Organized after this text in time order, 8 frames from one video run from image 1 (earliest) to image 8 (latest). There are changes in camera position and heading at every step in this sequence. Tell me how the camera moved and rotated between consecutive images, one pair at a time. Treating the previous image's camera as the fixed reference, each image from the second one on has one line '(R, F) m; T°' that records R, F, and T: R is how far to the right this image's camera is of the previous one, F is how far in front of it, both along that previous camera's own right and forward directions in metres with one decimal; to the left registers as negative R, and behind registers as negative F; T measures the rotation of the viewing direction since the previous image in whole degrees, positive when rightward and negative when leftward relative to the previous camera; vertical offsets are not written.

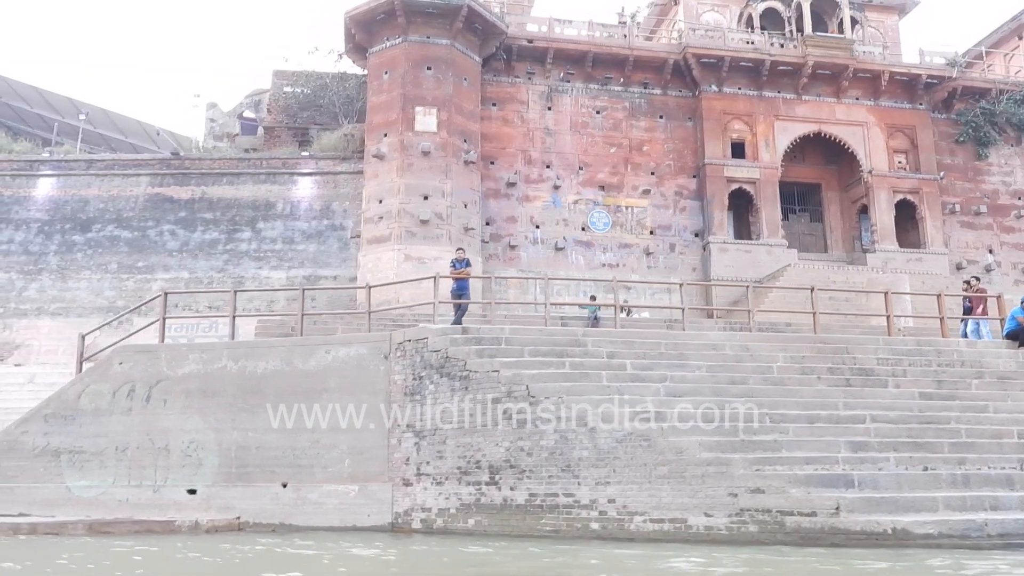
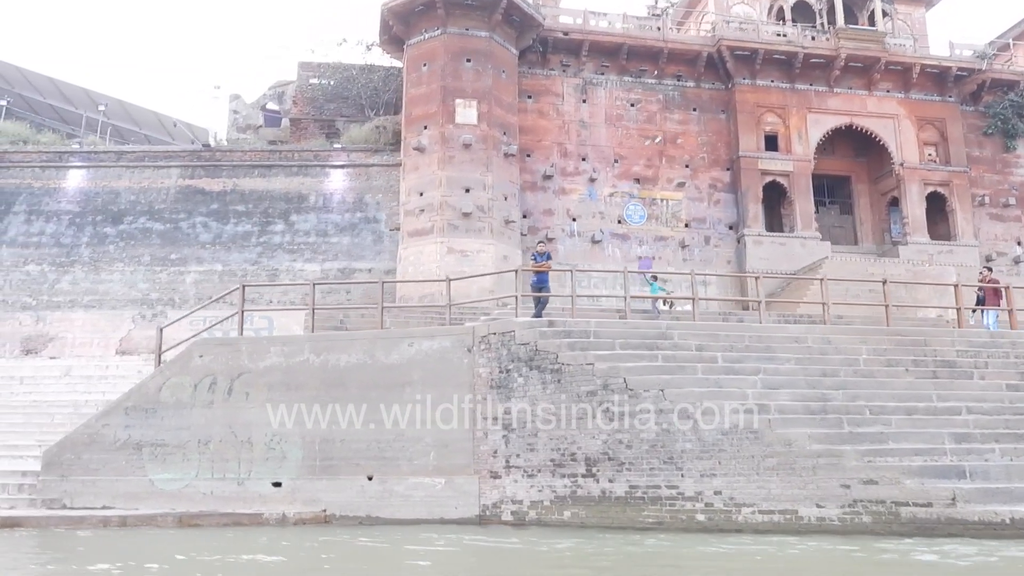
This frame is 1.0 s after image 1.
(-0.8, 0.0) m; +1°
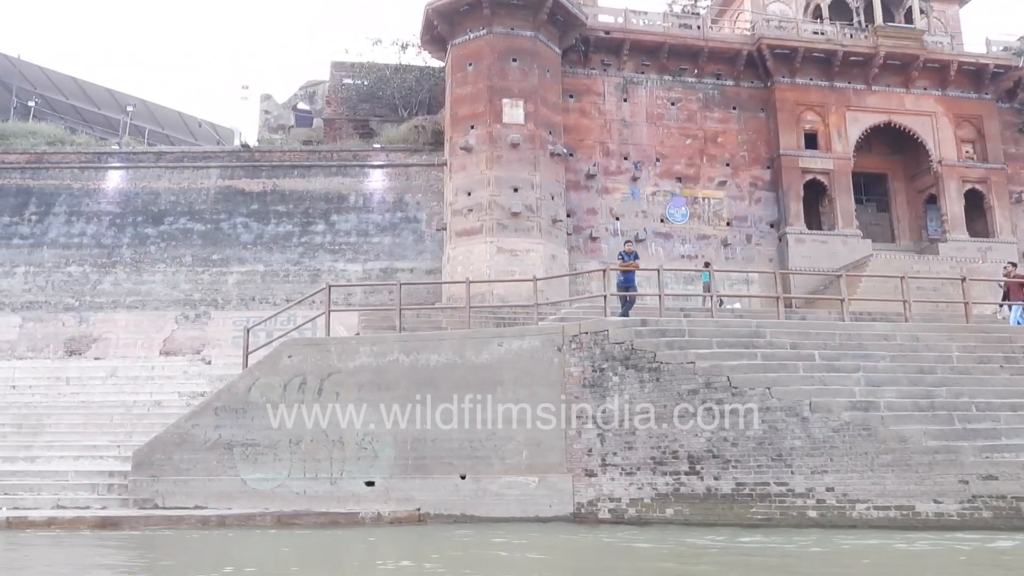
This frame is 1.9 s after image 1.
(-0.8, 0.0) m; 0°
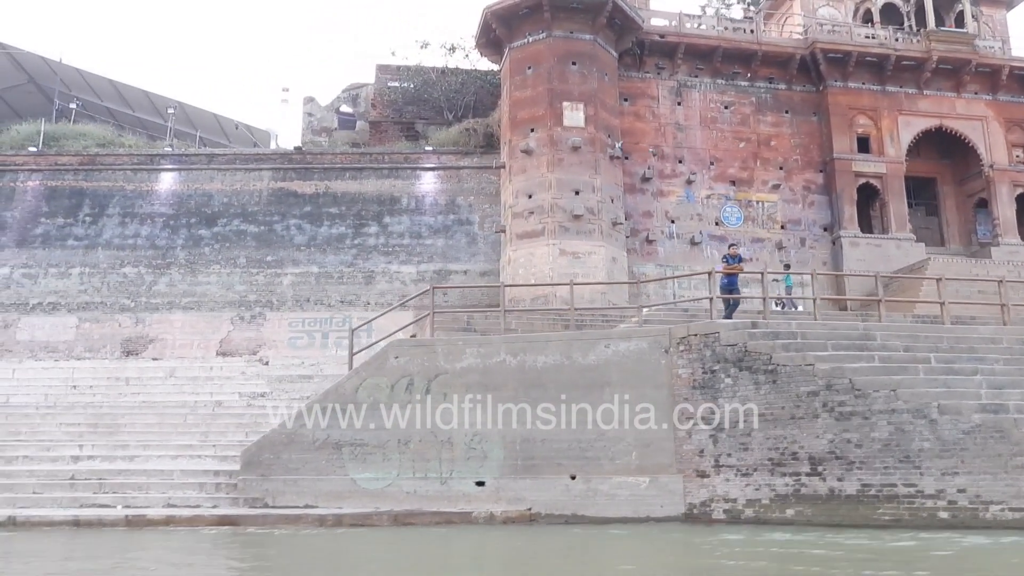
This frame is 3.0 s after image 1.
(-0.9, -0.1) m; 0°
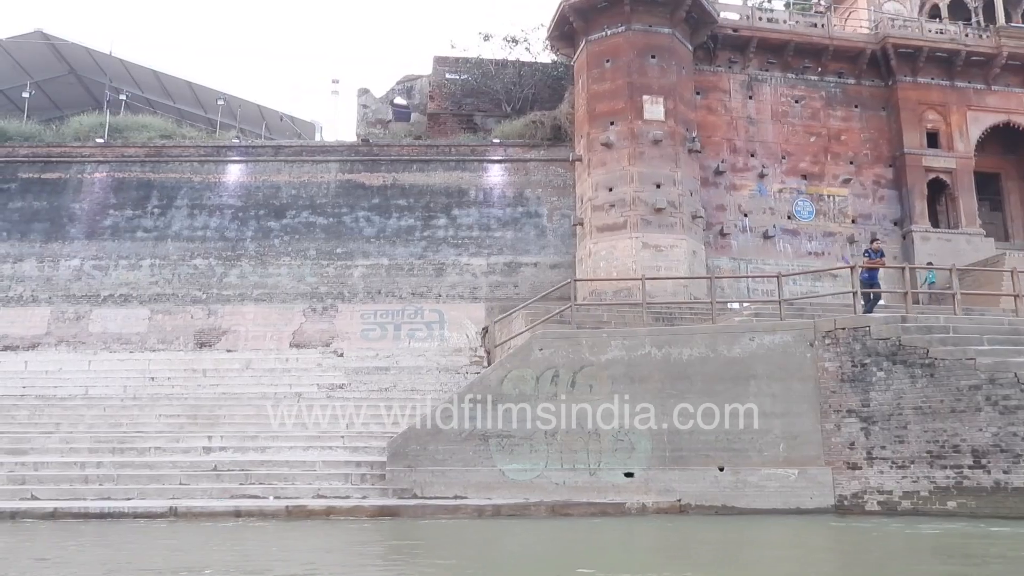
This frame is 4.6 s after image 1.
(-1.3, -0.1) m; 0°
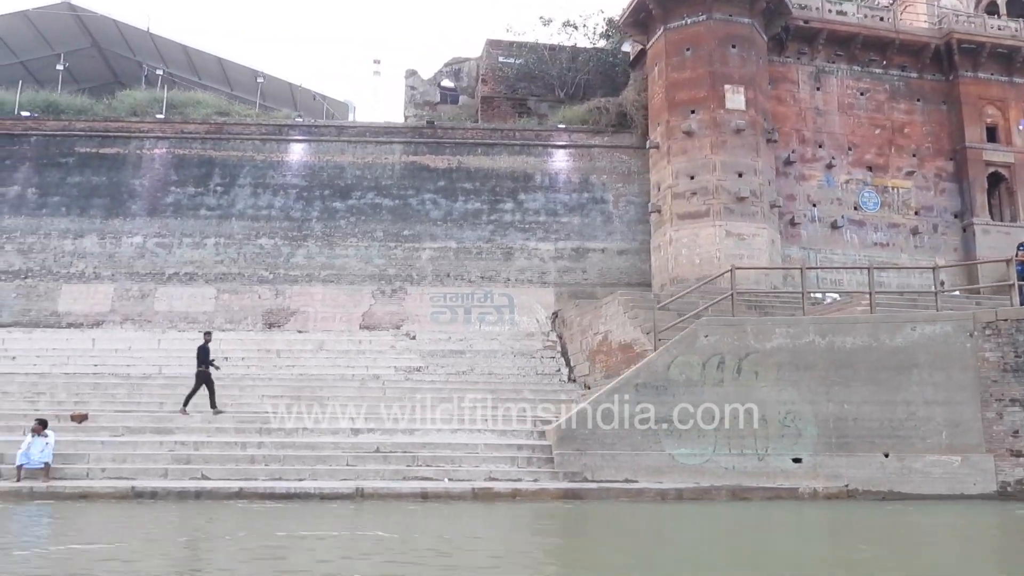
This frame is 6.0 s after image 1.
(-1.8, 0.0) m; +2°
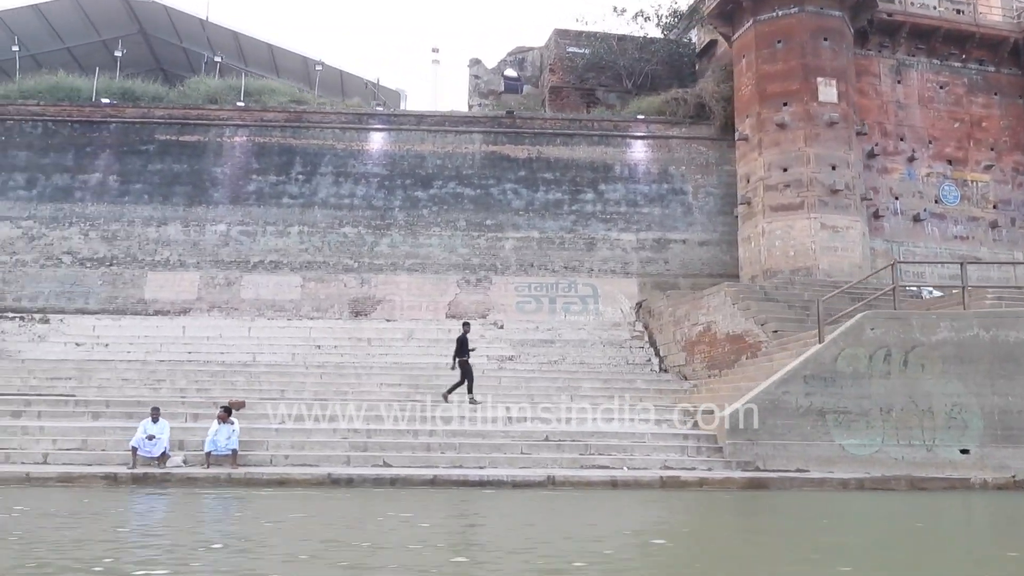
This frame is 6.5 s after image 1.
(-1.6, -0.1) m; +1°
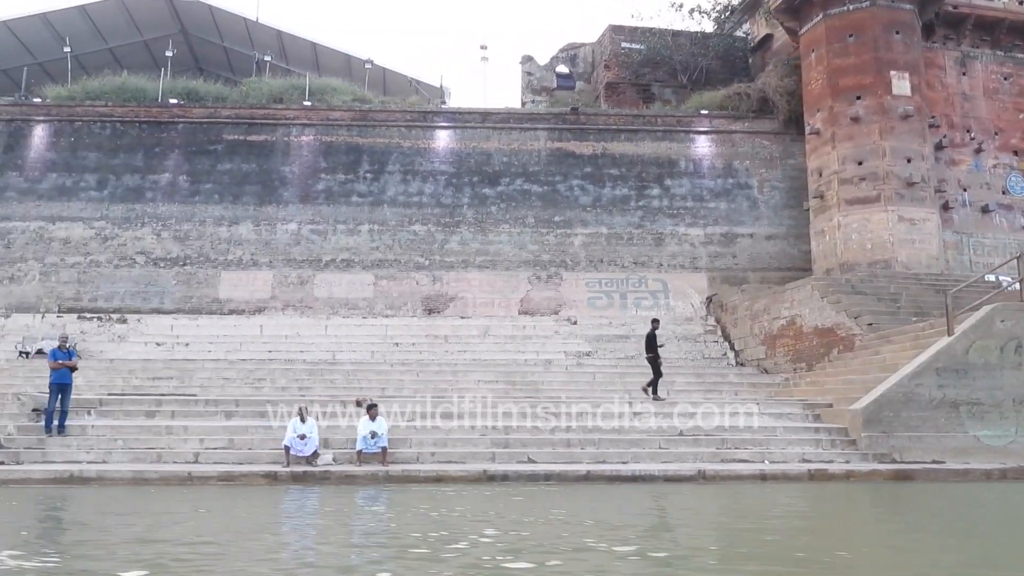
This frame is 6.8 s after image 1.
(-1.2, -0.1) m; 0°
